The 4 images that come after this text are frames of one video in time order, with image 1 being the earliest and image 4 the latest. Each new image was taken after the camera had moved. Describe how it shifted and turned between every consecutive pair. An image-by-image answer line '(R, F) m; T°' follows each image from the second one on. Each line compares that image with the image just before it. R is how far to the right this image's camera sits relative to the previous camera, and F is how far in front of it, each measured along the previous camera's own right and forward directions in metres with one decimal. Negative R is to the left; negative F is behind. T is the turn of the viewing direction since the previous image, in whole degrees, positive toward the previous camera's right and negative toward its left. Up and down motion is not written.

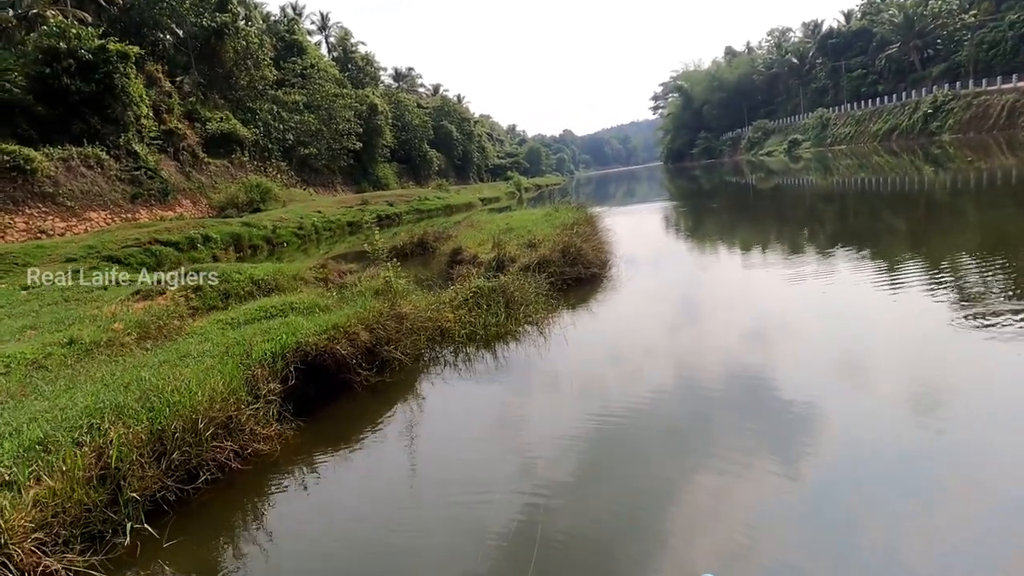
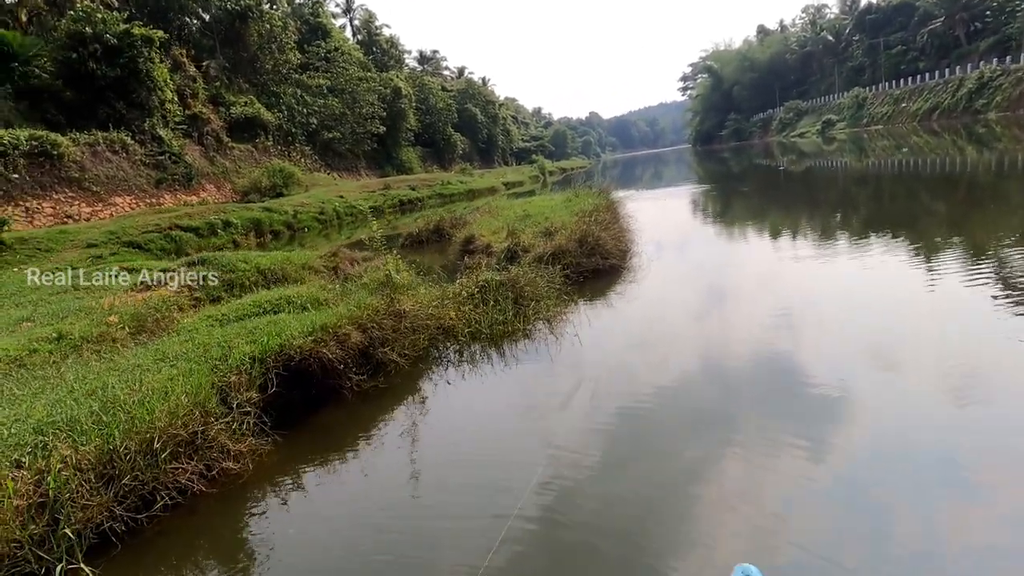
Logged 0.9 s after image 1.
(+0.1, +0.3) m; -2°
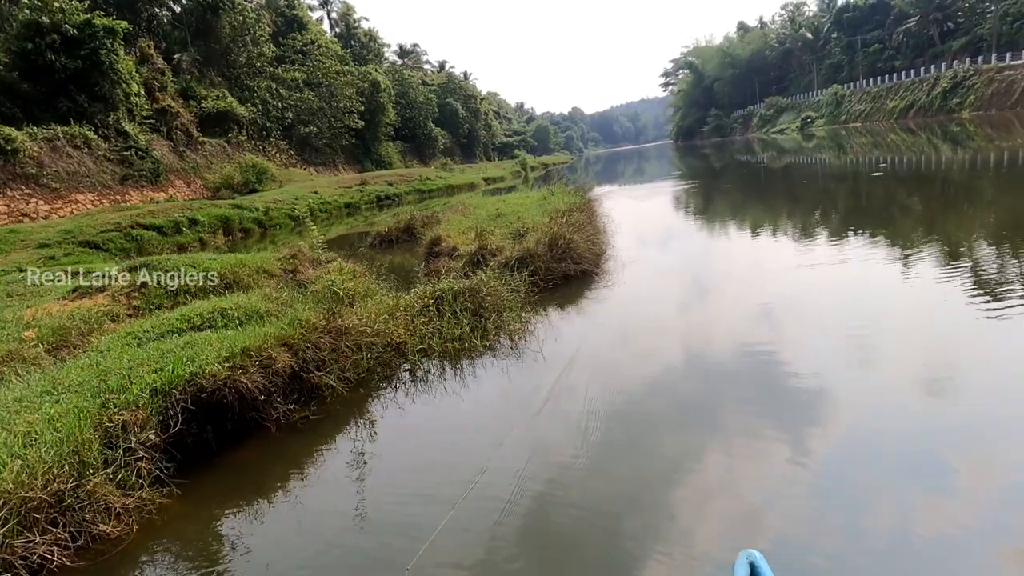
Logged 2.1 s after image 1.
(+0.1, +0.3) m; +2°
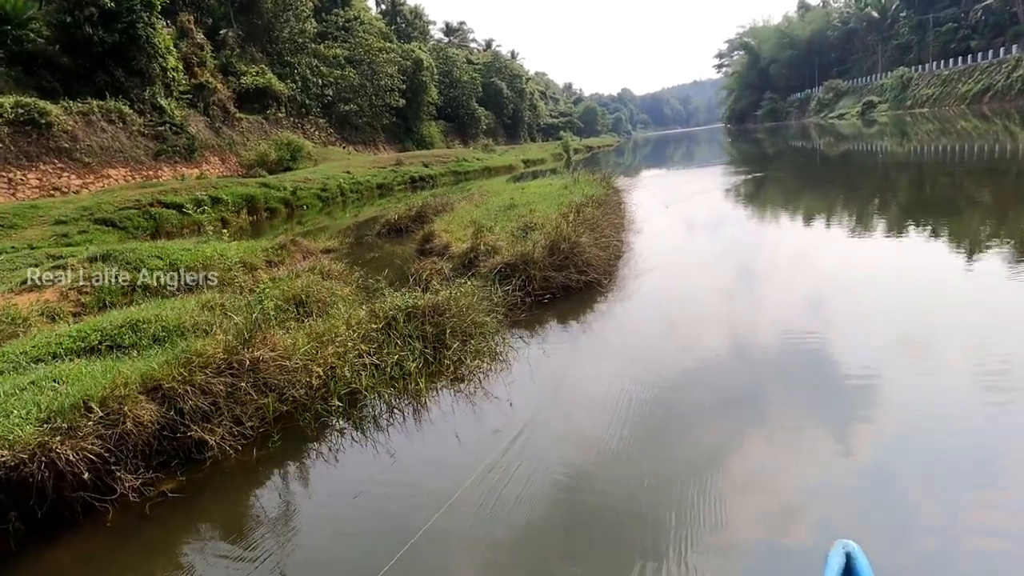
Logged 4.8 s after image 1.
(+0.3, +0.7) m; -4°
